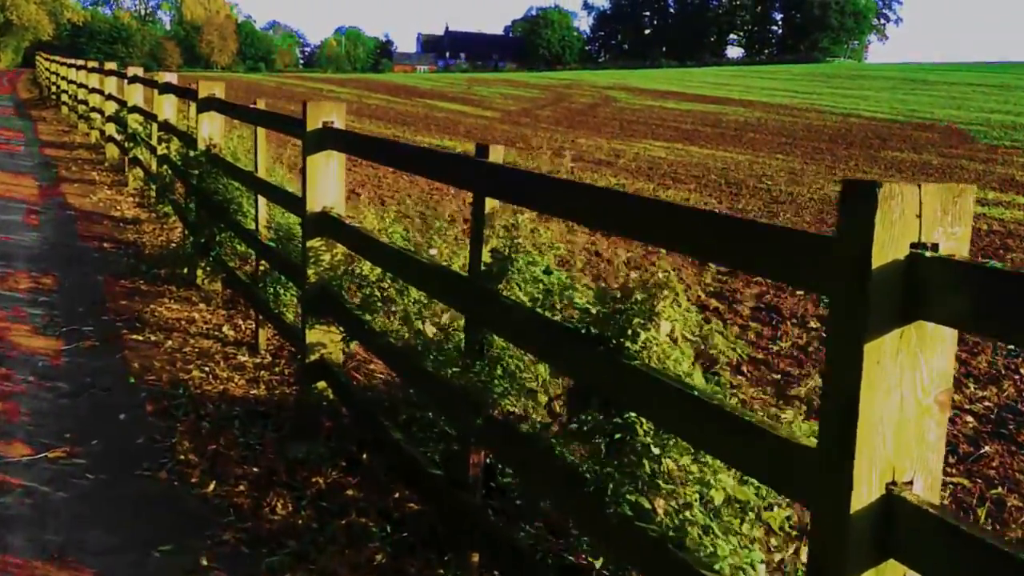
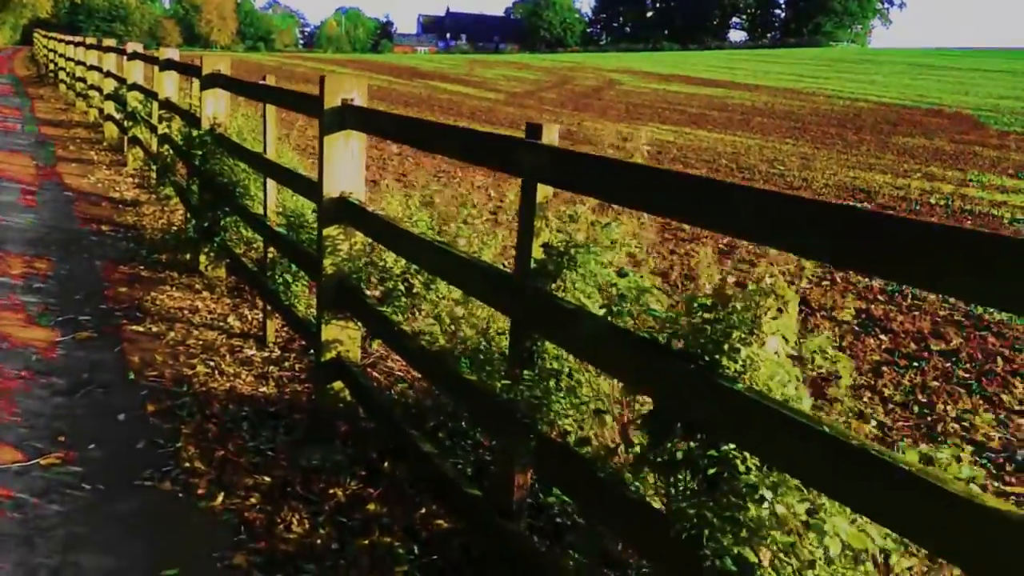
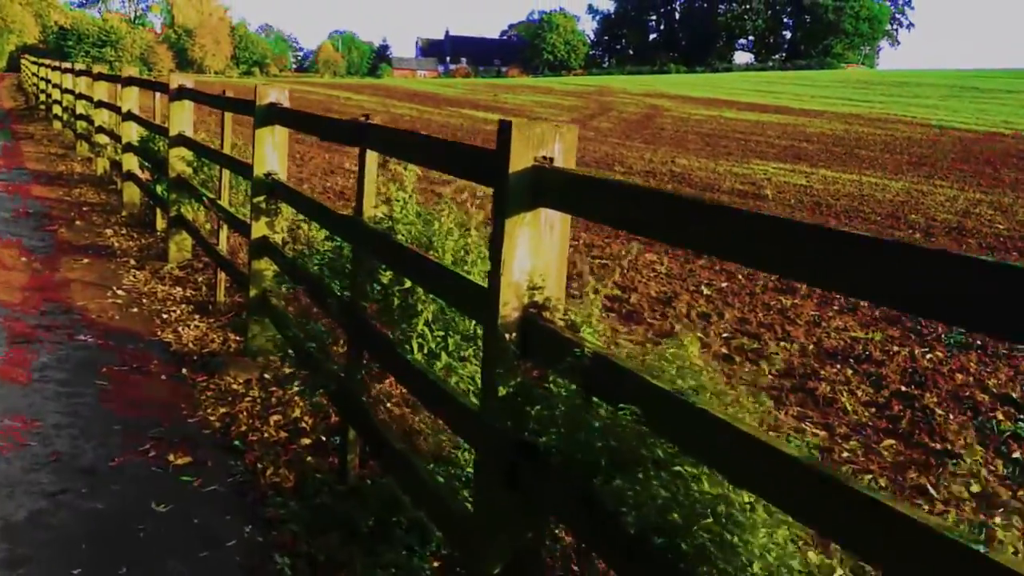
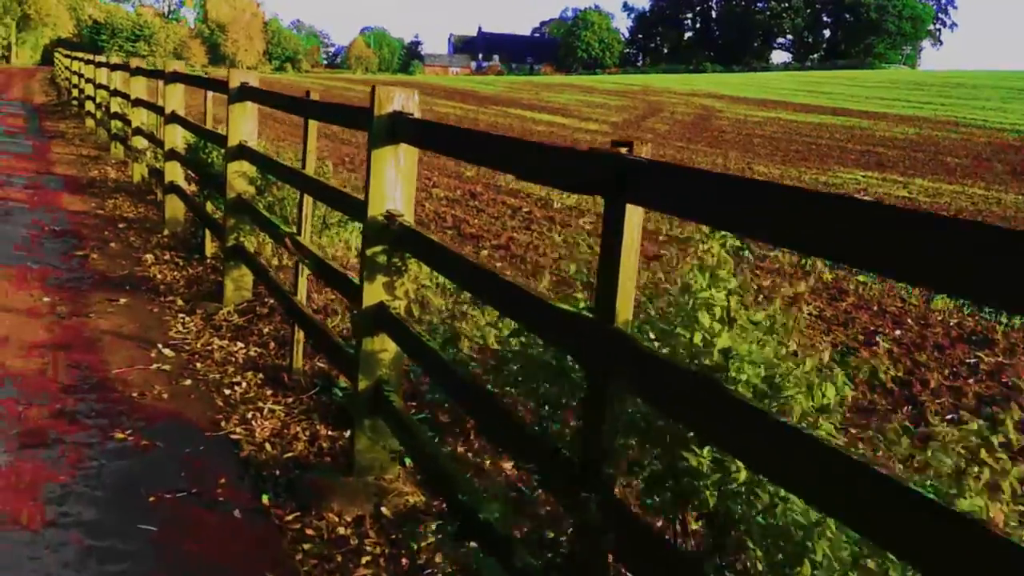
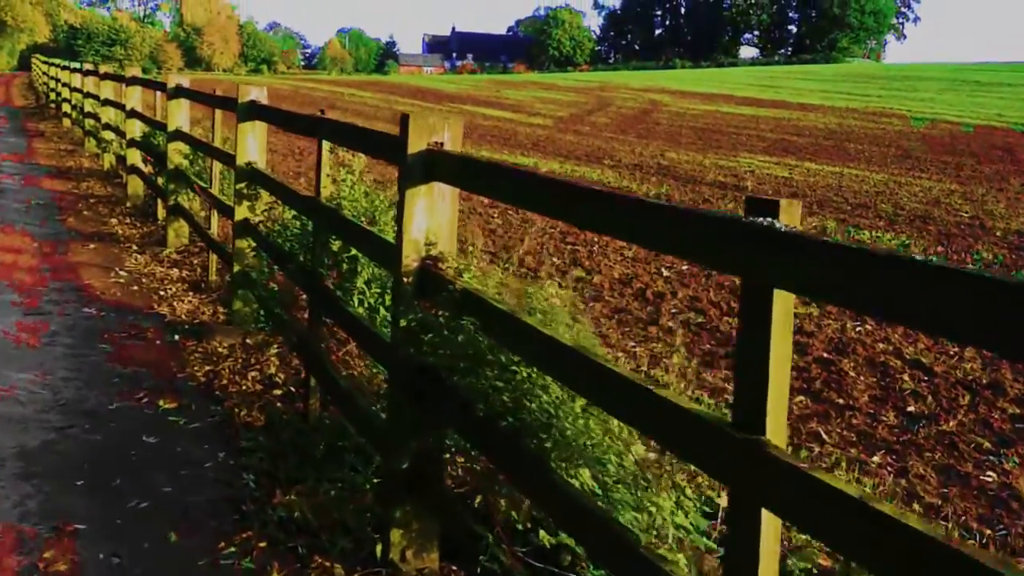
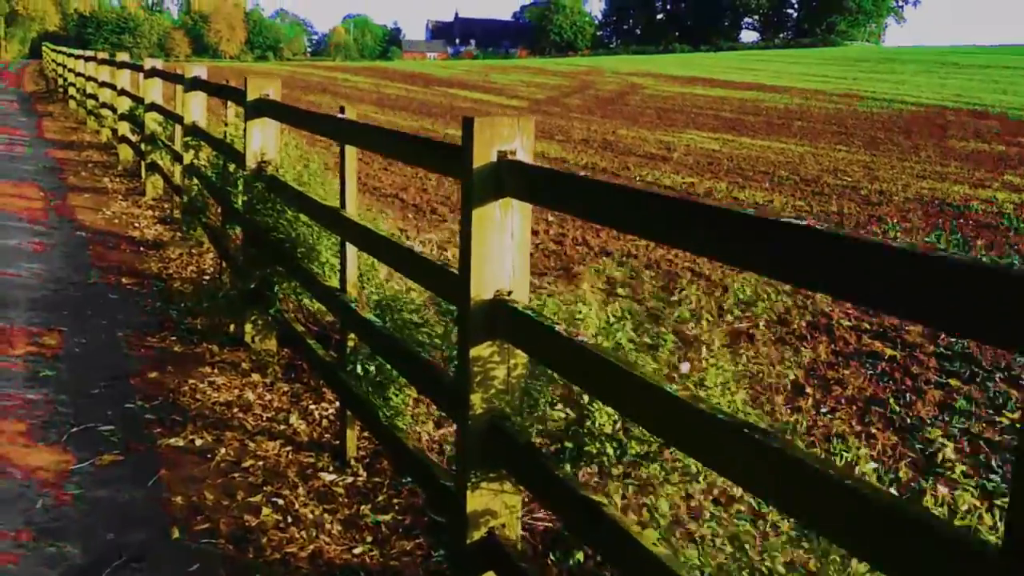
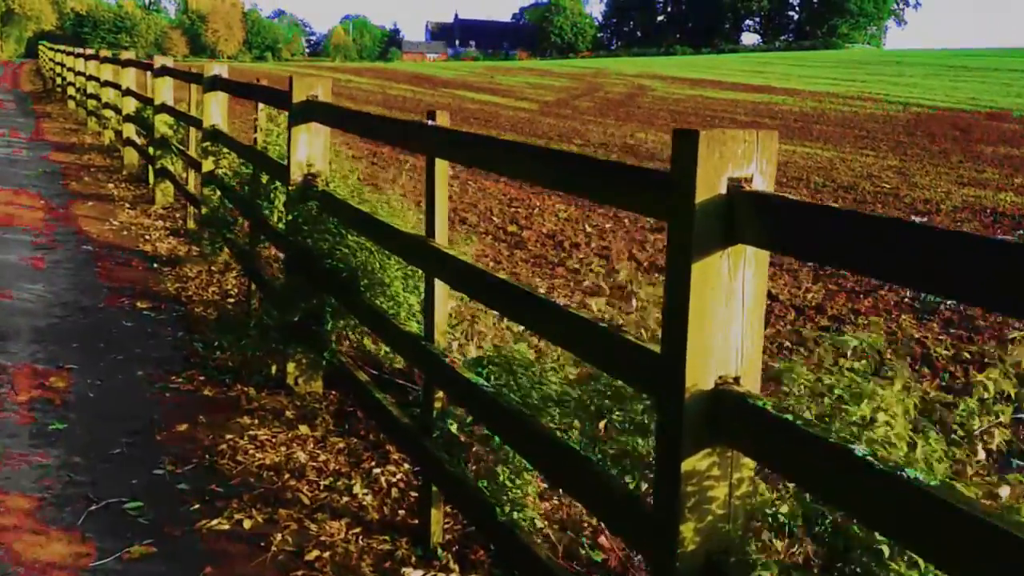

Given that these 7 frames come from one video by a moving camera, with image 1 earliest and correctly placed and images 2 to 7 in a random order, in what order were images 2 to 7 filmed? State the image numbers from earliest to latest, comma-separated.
2, 6, 7, 5, 3, 4
